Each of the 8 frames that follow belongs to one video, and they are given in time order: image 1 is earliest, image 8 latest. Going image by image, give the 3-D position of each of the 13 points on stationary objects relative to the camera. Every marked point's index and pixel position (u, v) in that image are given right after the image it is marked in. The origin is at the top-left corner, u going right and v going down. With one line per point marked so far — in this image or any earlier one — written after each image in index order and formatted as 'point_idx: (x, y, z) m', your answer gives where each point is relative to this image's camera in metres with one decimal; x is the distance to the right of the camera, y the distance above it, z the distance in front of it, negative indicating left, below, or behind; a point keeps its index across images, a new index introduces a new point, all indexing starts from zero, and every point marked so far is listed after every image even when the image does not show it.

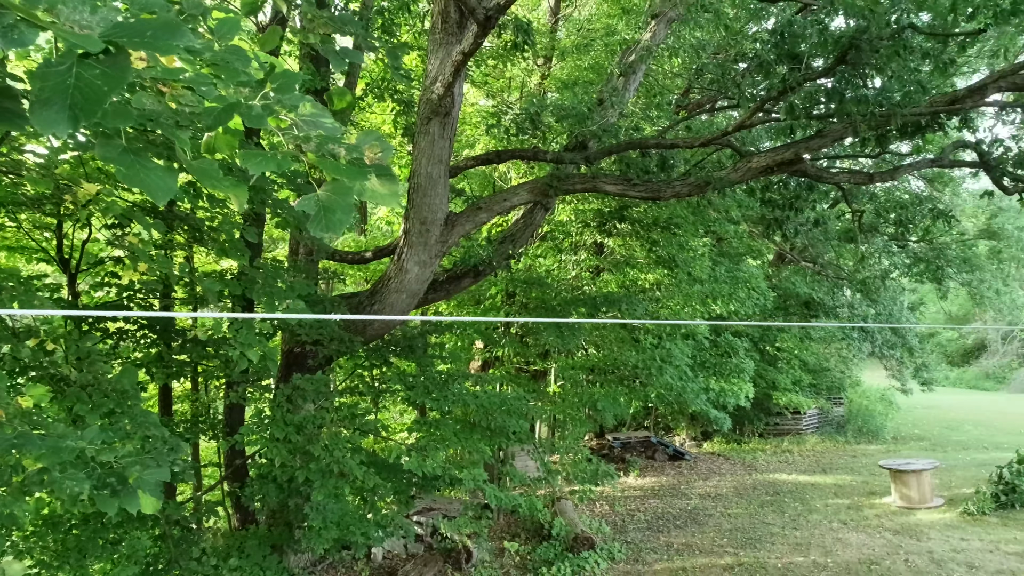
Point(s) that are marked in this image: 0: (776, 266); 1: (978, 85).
0: (+4.8, +0.4, +13.0) m
1: (+3.0, +1.3, +4.7) m
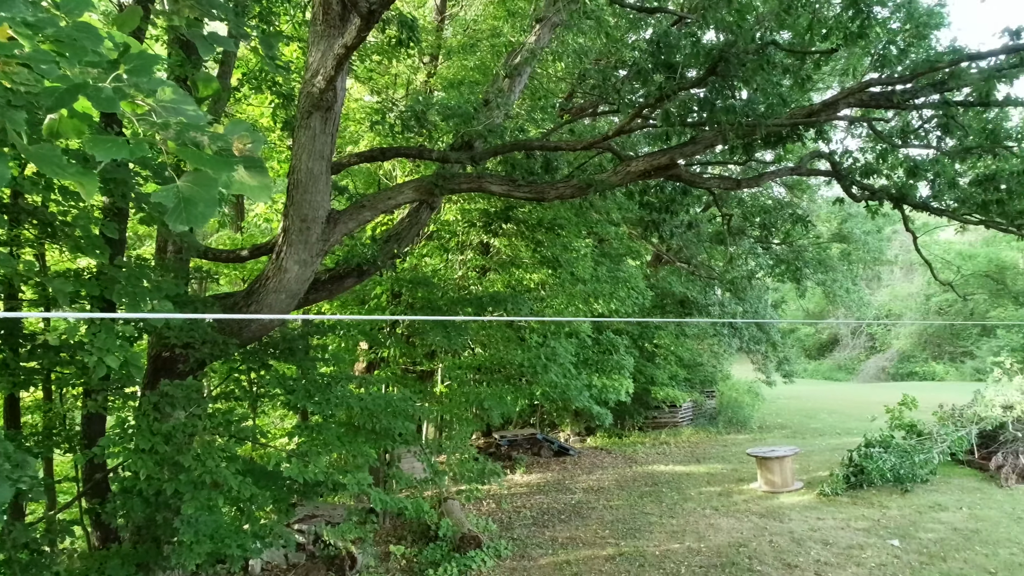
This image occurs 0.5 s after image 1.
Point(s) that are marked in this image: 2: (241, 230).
0: (+2.7, +0.4, +13.6) m
1: (+2.3, +1.3, +5.1) m
2: (-2.9, +0.6, +7.7) m
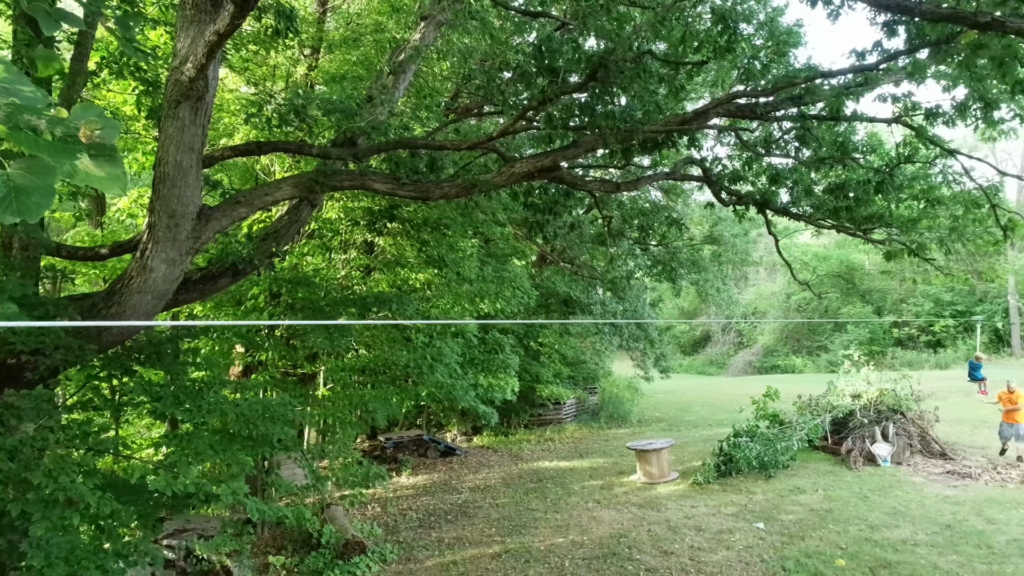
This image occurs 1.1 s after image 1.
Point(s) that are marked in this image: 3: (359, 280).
0: (+0.5, +0.4, +13.9) m
1: (+1.4, +1.3, +5.4) m
2: (-4.1, +0.6, +7.1) m
3: (-1.7, +0.1, +8.0) m
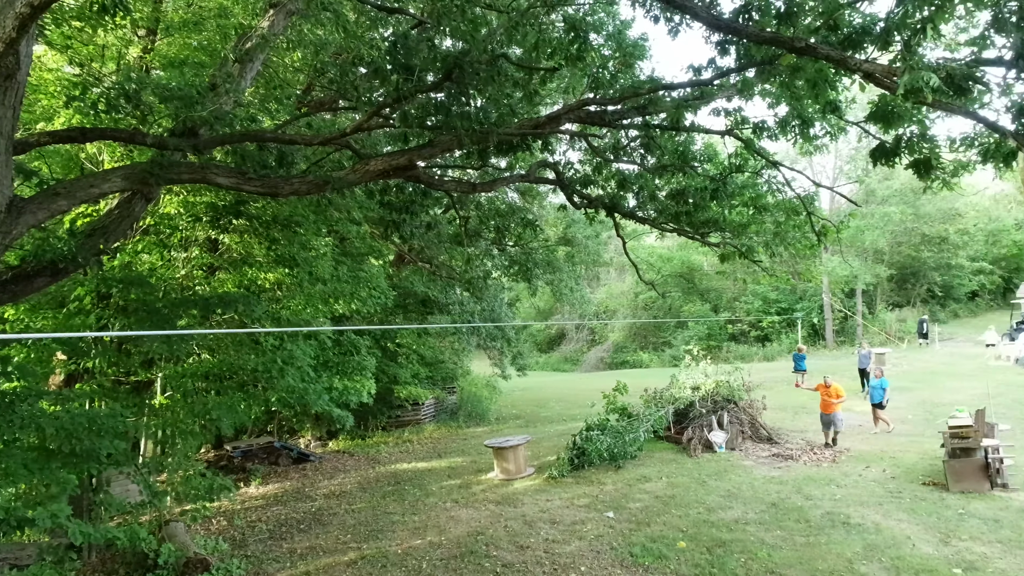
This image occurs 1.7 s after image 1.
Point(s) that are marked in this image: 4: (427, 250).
0: (-2.2, +0.4, +13.7) m
1: (+0.3, +1.3, +5.5) m
2: (-5.4, +0.6, +6.1) m
3: (-3.3, +0.1, +7.5) m
4: (-1.4, +0.6, +12.0) m
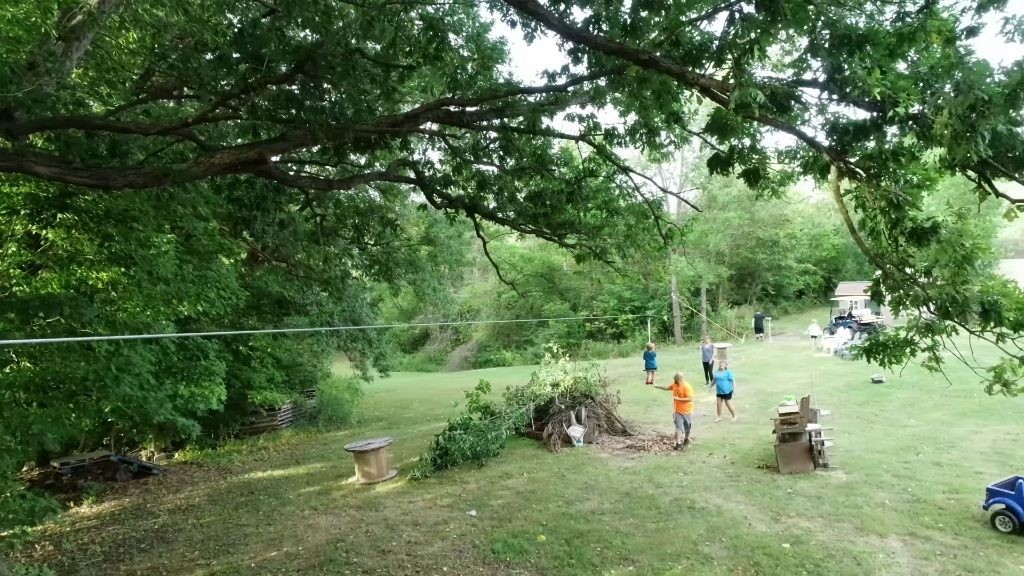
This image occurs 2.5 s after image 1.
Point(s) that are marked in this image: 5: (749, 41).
0: (-4.8, +0.4, +13.0) m
1: (-0.8, +1.3, +5.5) m
2: (-6.5, +0.6, +5.0) m
3: (-4.6, +0.1, +6.7) m
4: (-3.7, +0.6, +11.5) m
5: (+1.1, +1.2, +3.4) m
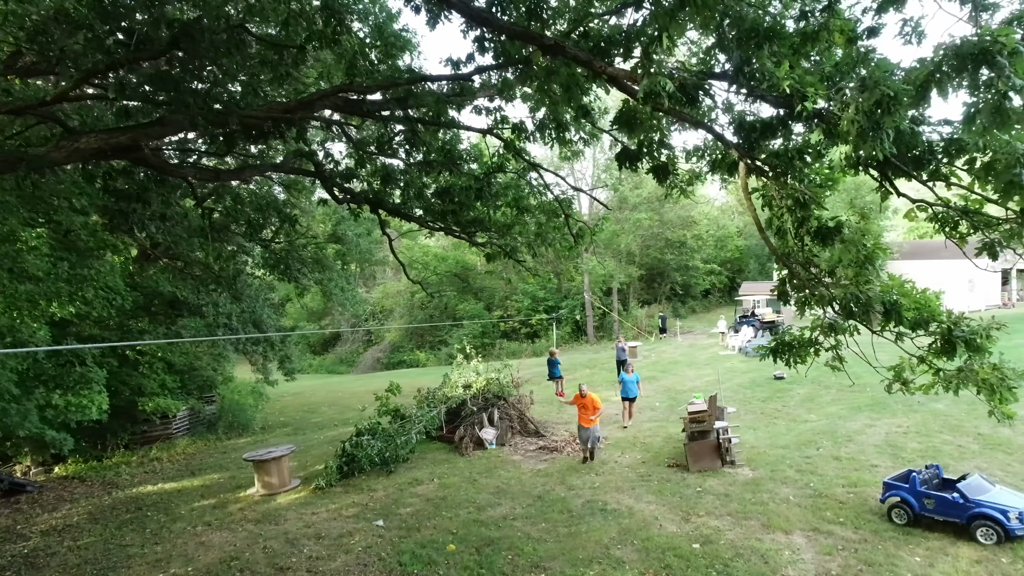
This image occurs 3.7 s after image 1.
0: (-6.3, +0.4, +12.1) m
1: (-1.4, +1.3, +5.1) m
2: (-7.1, +0.6, +4.0) m
3: (-5.4, +0.1, +5.9) m
4: (-5.1, +0.6, +10.7) m
5: (+0.7, +1.2, +3.3) m
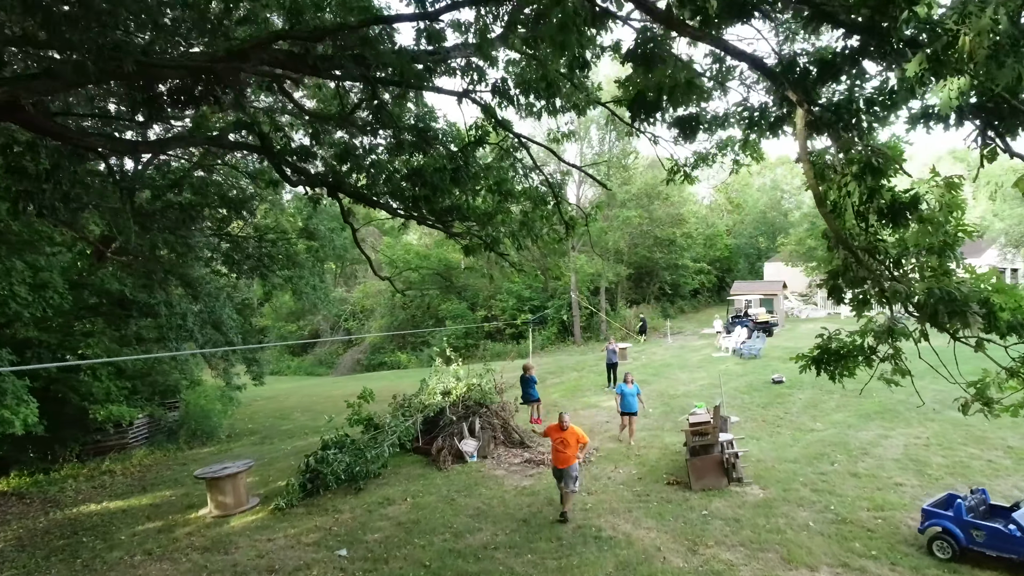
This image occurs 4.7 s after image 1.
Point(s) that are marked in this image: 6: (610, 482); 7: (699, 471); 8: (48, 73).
0: (-6.6, +0.5, +11.0) m
1: (-1.6, +1.4, +4.1) m
2: (-7.2, +0.6, +2.9) m
3: (-5.6, +0.1, +4.8) m
4: (-5.3, +0.7, +9.7) m
5: (+0.6, +1.2, +2.3) m
6: (+1.2, -2.3, +8.6) m
7: (+2.1, -2.0, +7.8) m
8: (-2.4, +1.1, +3.7) m
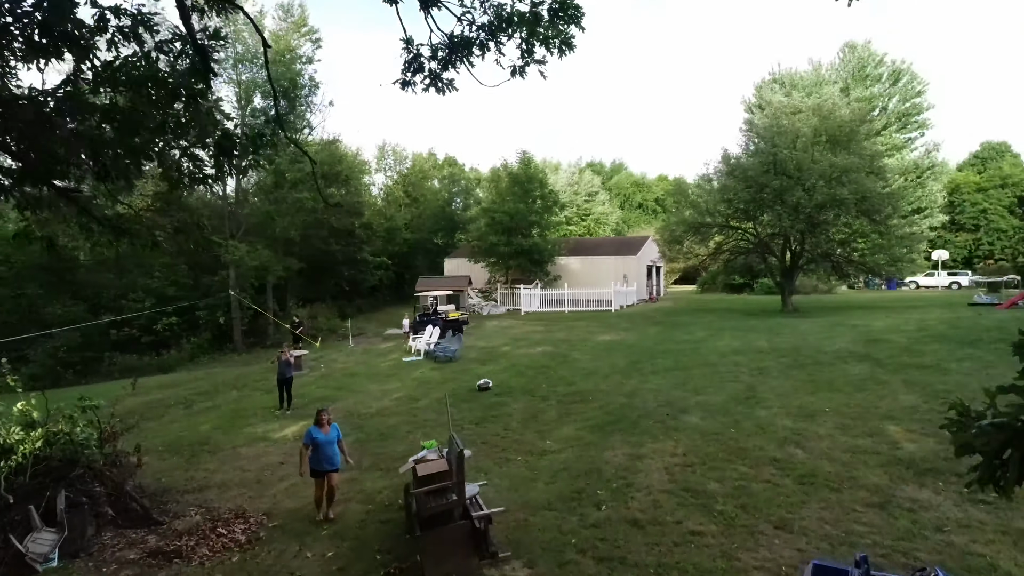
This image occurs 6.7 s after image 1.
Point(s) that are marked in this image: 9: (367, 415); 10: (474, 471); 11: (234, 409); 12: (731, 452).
0: (-9.7, +0.5, +4.1) m
1: (-2.1, +1.5, +0.2) m
2: (-6.6, +0.7, -3.4) m
3: (-6.0, +0.2, -1.0) m
4: (-7.9, +0.8, +3.5) m
5: (+0.6, +1.3, -0.5) m
6: (-1.6, -2.2, +5.3) m
7: (-0.5, -1.9, +5.1) m
8: (-2.7, +1.2, -0.6) m
9: (-2.3, -2.0, +11.4) m
10: (-0.4, -2.0, +8.0) m
11: (-4.8, -2.1, +12.4) m
12: (+2.3, -1.7, +7.4) m
